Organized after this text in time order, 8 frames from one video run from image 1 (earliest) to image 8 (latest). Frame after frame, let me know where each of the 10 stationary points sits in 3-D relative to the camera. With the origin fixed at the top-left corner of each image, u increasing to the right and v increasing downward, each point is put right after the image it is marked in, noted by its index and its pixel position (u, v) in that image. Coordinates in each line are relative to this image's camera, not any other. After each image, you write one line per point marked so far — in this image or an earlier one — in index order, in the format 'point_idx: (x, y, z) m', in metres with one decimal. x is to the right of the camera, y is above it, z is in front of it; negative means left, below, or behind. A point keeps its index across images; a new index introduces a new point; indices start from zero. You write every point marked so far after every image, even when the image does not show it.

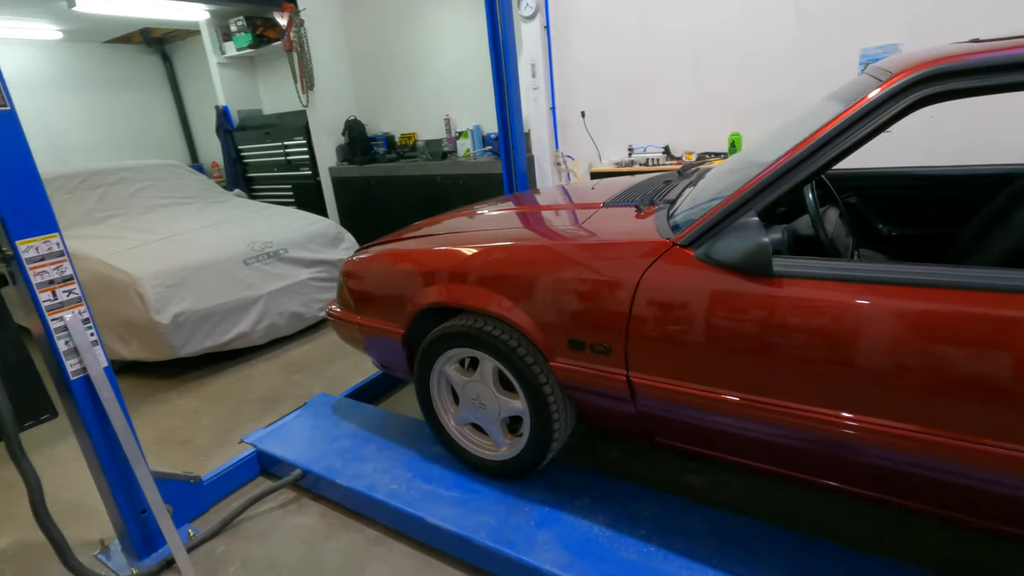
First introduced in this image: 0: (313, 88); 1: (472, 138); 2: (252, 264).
0: (-1.7, +1.7, +4.5) m
1: (-0.3, +1.2, +4.2) m
2: (-1.4, +0.1, +3.0) m
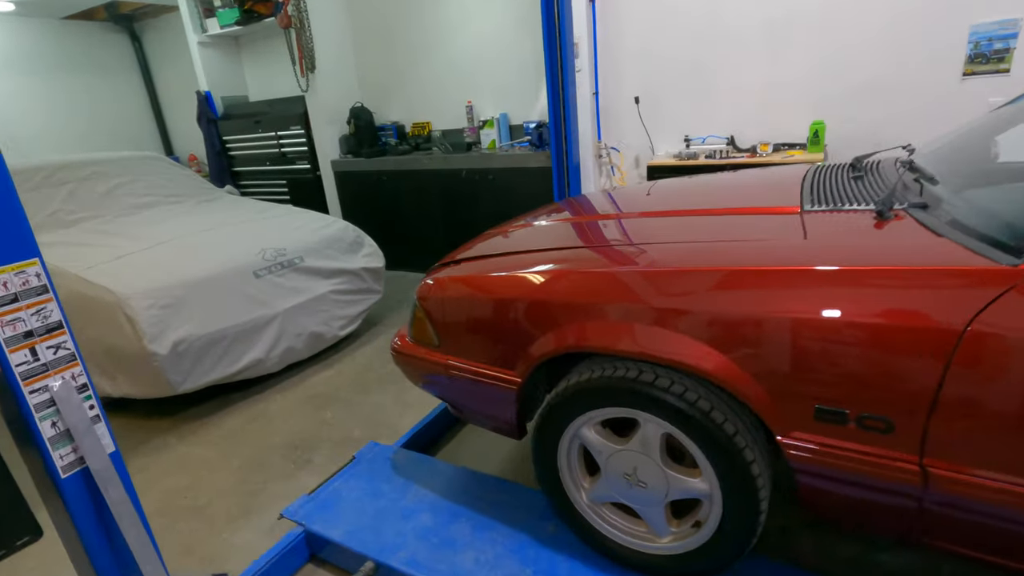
0: (-1.5, +1.6, +4.0) m
1: (-0.1, +1.1, +3.8) m
2: (-1.1, 0.0, +2.5) m
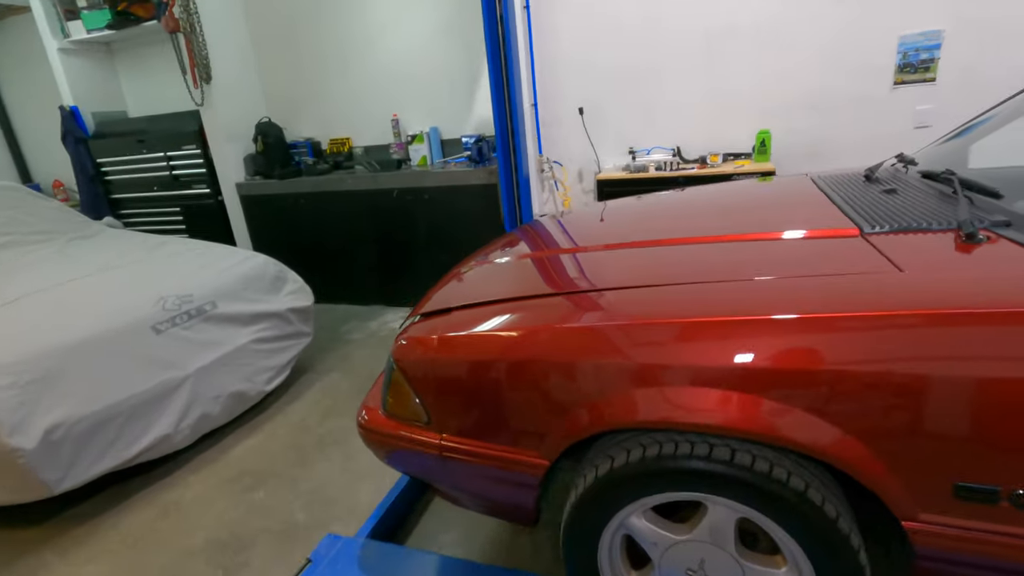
0: (-2.0, +1.3, +3.5) m
1: (-0.5, +0.9, +3.5) m
2: (-1.3, -0.2, +2.0) m
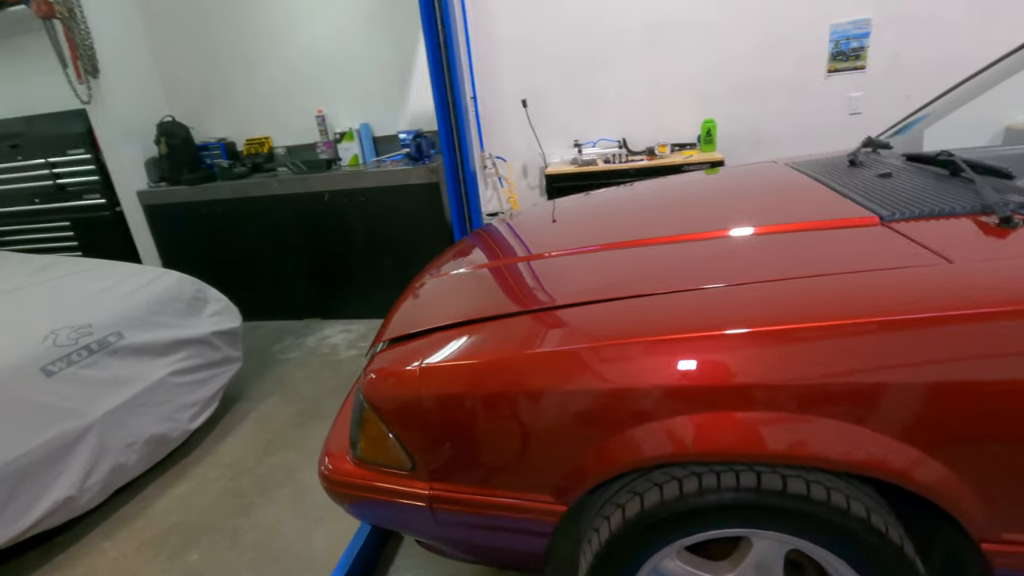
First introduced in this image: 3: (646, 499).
0: (-2.3, +1.2, +3.0) m
1: (-0.9, +0.9, +3.2) m
2: (-1.4, -0.3, +1.7) m
3: (+0.2, -0.3, +0.8) m
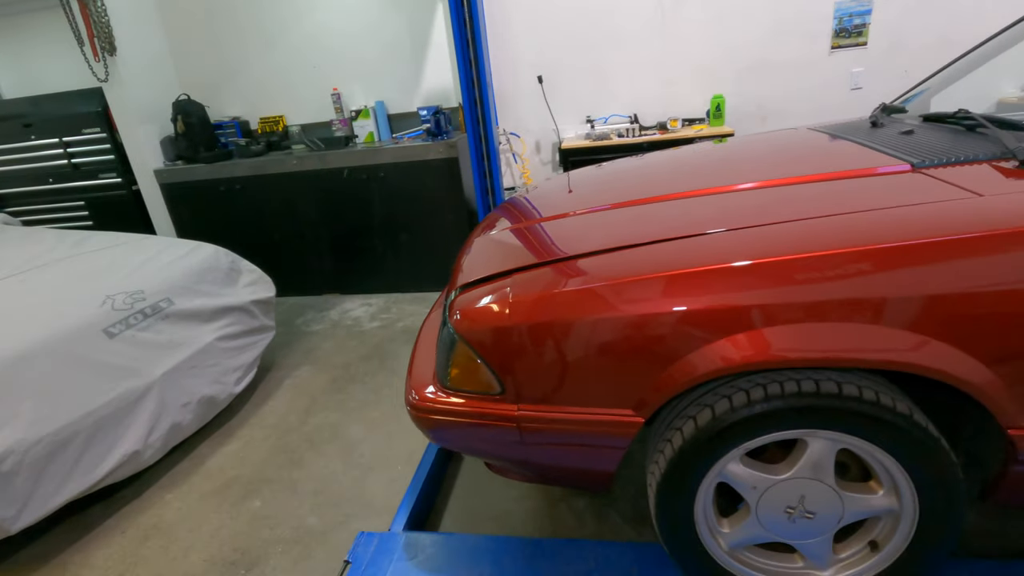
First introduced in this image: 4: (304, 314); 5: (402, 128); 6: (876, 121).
0: (-2.3, +1.3, +3.0) m
1: (-0.8, +1.0, +3.3) m
2: (-1.3, -0.1, +1.7) m
3: (+0.4, -0.2, +0.9) m
4: (-1.2, -0.2, +3.1) m
5: (-0.7, +1.0, +3.3) m
6: (+1.0, +0.5, +1.5) m
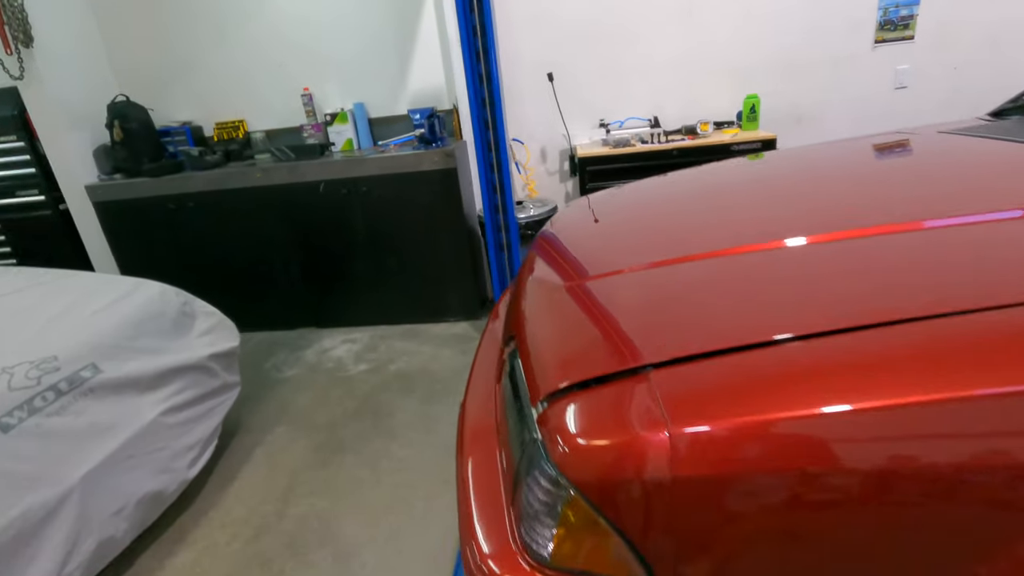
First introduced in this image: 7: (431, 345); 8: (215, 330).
0: (-2.2, +1.1, +2.5) m
1: (-0.8, +0.9, +2.8) m
2: (-1.1, -0.3, +1.2) m
3: (+0.5, -0.3, +0.5) m
4: (-1.2, -0.3, +2.6) m
5: (-0.7, +0.8, +2.9) m
6: (+1.1, +0.3, +1.1) m
7: (-0.4, -0.3, +2.6) m
8: (-1.0, -0.1, +1.9) m
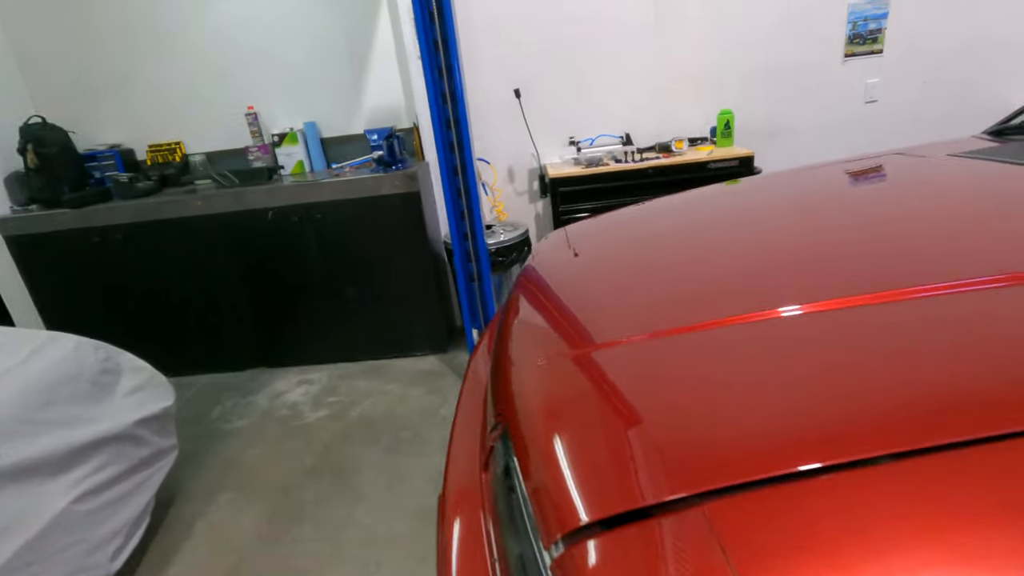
0: (-2.4, +0.9, +2.2) m
1: (-1.0, +0.7, +2.6) m
2: (-1.2, -0.5, +1.0) m
3: (+0.6, -0.4, +0.4) m
4: (-1.3, -0.5, +2.4) m
5: (-0.9, +0.7, +2.7) m
6: (+1.1, +0.3, +1.0) m
7: (-0.5, -0.4, +2.4) m
8: (-1.1, -0.3, +1.6) m
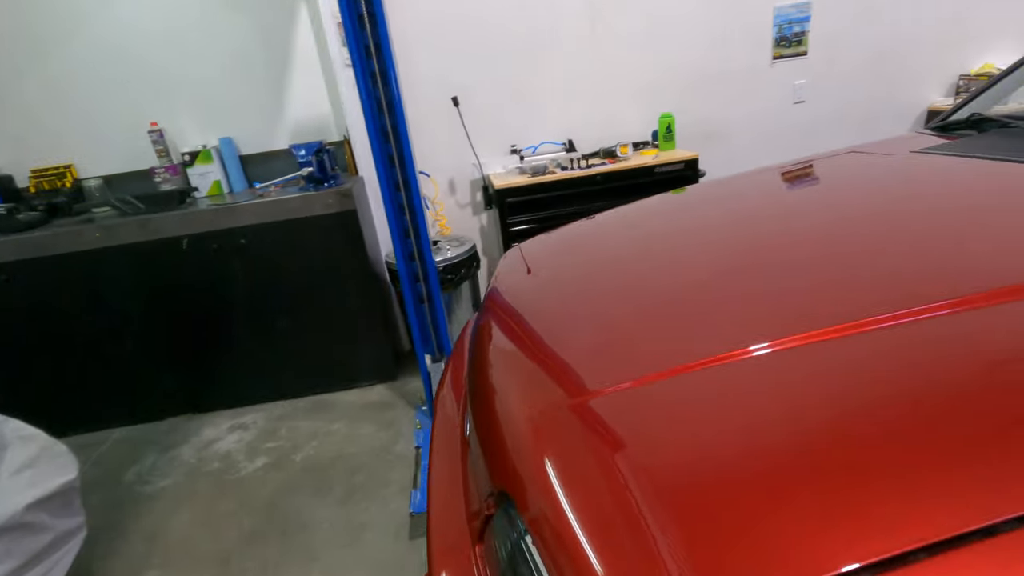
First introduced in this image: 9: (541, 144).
0: (-2.6, +0.7, +1.8) m
1: (-1.3, +0.5, +2.3) m
2: (-1.1, -0.6, +0.7) m
3: (+0.6, -0.4, +0.3) m
4: (-1.4, -0.7, +2.1) m
5: (-1.1, +0.5, +2.4) m
6: (+1.0, +0.3, +1.0) m
7: (-0.7, -0.5, +2.2) m
8: (-1.2, -0.4, +1.3) m
9: (+0.1, +0.7, +2.6) m
